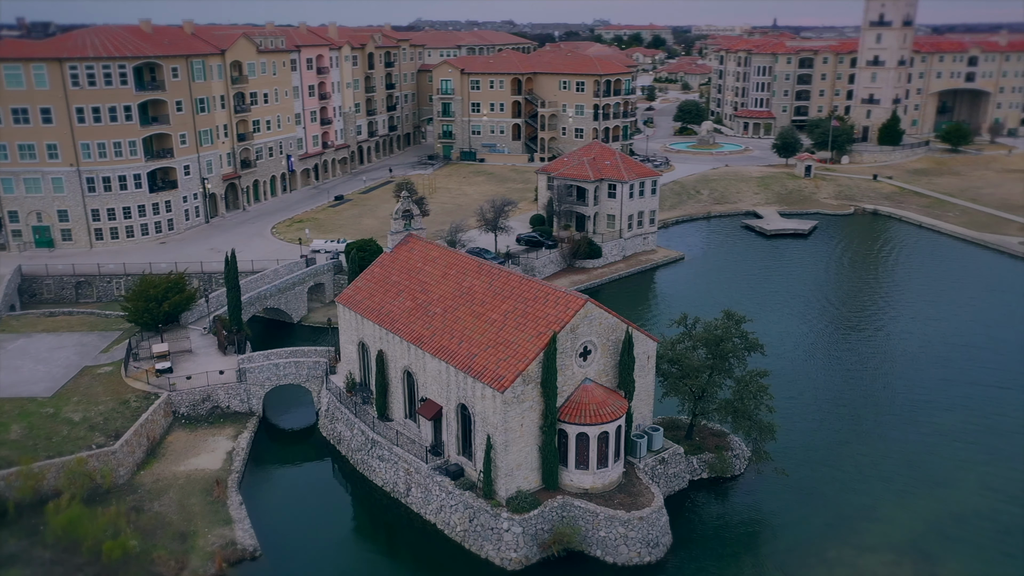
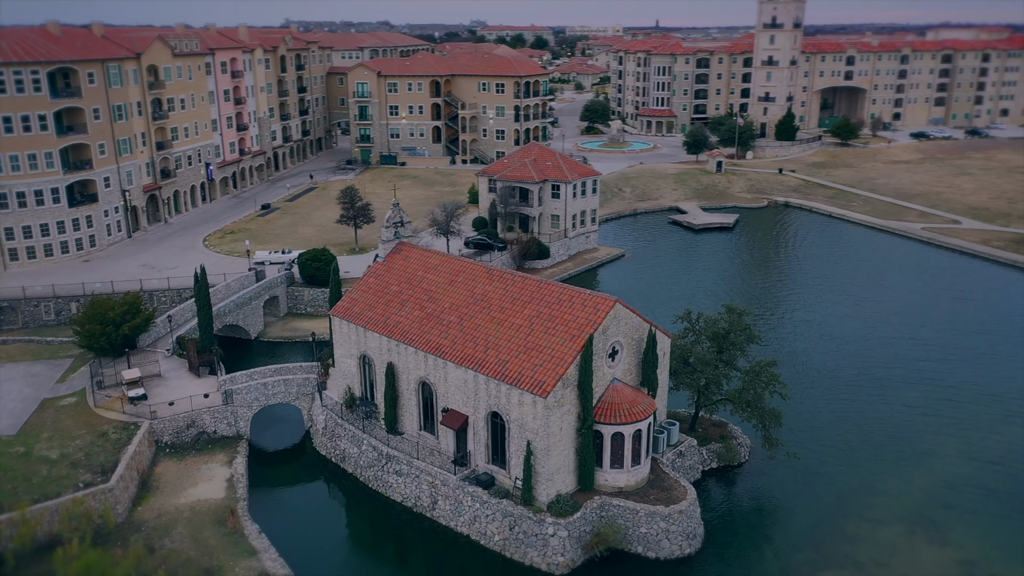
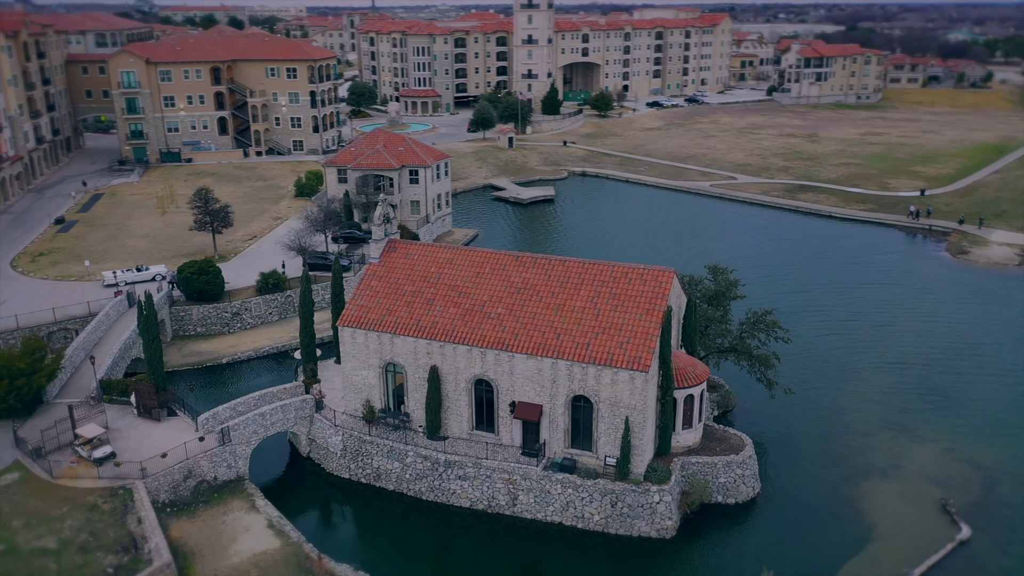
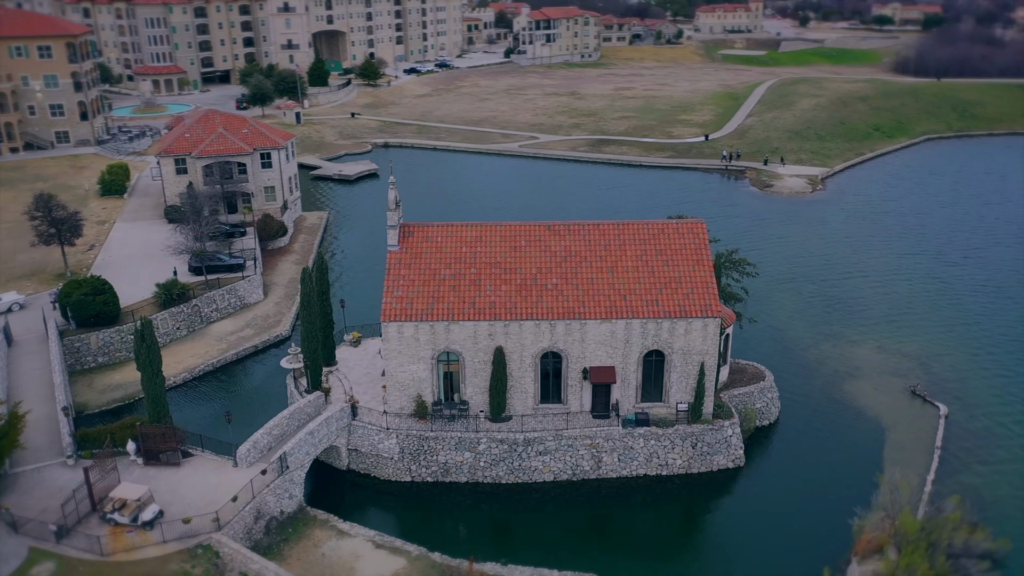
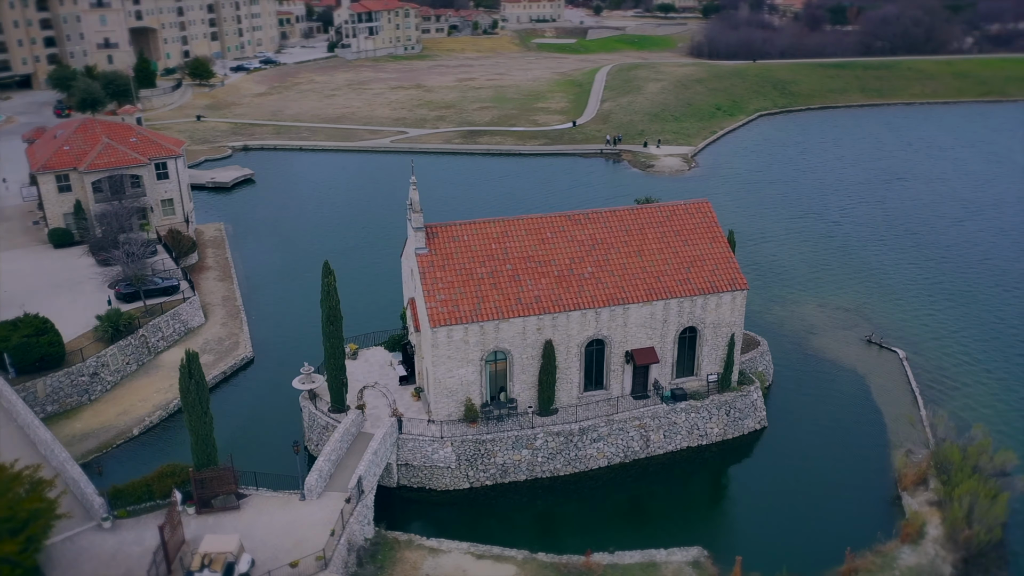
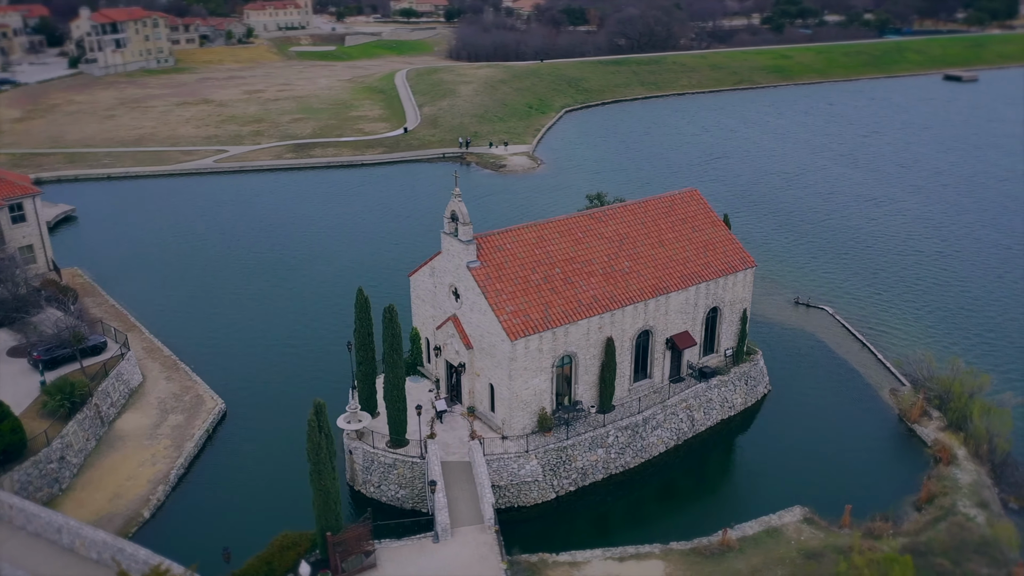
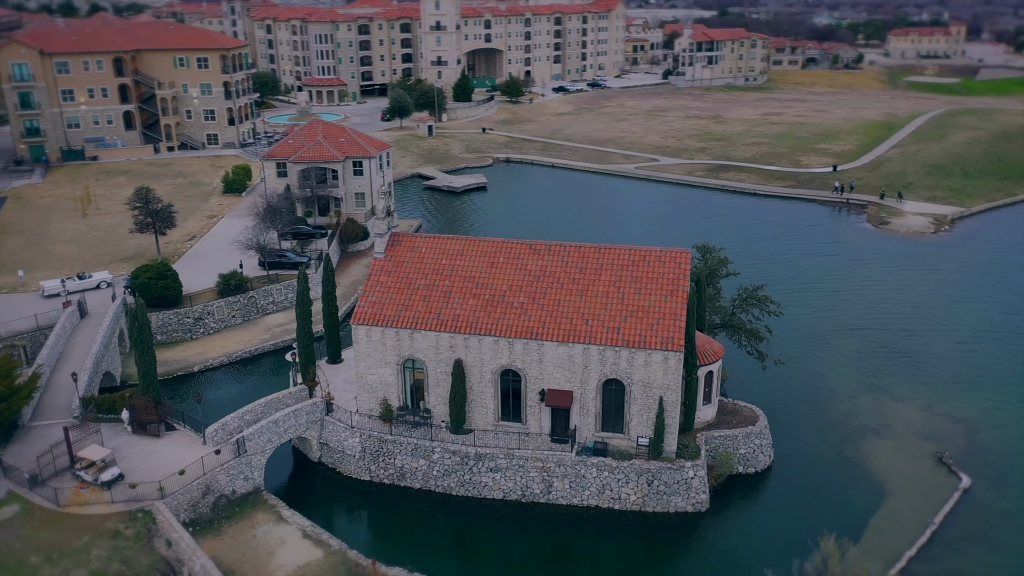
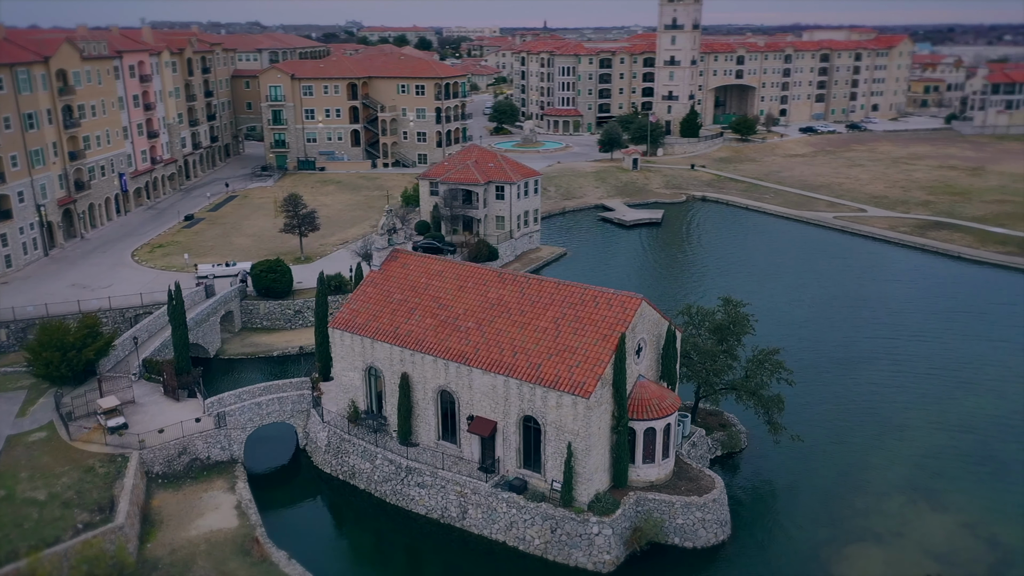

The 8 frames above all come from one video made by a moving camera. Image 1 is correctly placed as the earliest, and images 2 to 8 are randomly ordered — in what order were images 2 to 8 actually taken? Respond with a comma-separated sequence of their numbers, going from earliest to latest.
2, 8, 3, 7, 4, 5, 6
